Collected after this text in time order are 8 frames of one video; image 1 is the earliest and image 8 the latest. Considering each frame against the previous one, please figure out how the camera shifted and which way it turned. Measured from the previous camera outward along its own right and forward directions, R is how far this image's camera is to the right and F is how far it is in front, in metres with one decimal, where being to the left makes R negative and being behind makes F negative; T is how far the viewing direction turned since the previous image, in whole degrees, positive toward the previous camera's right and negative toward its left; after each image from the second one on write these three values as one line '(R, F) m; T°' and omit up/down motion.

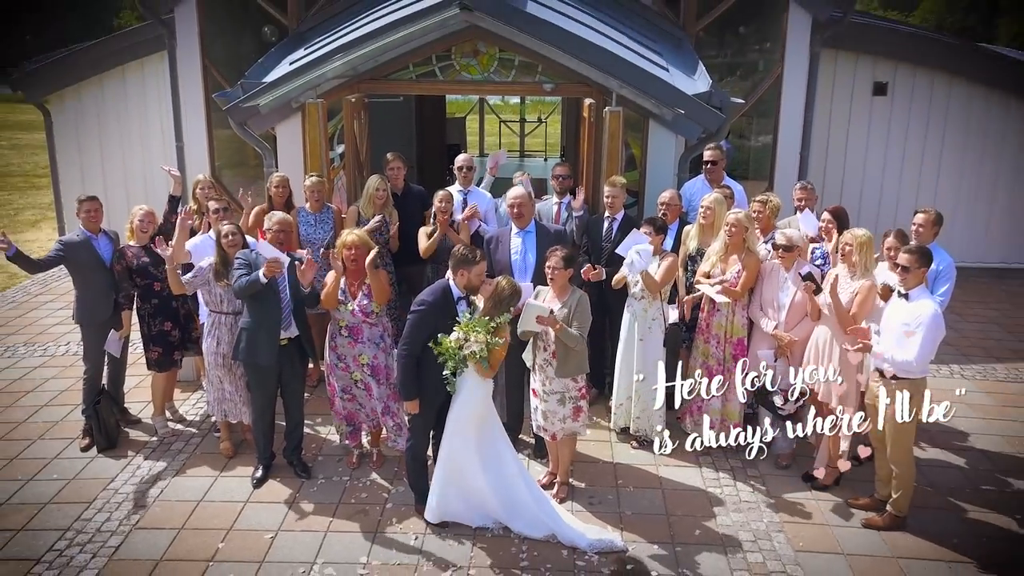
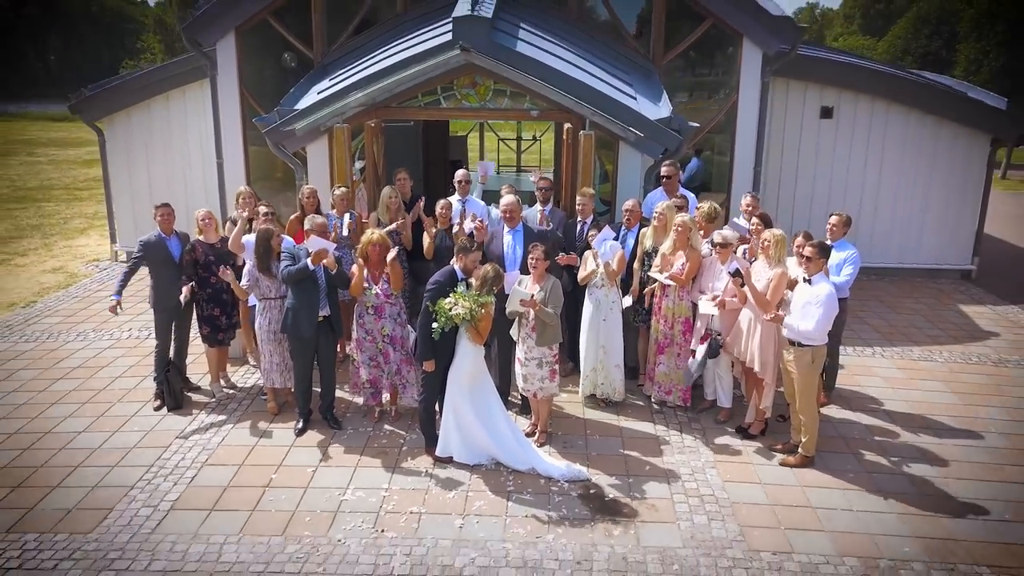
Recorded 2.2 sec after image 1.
(+0.1, -1.3) m; 0°
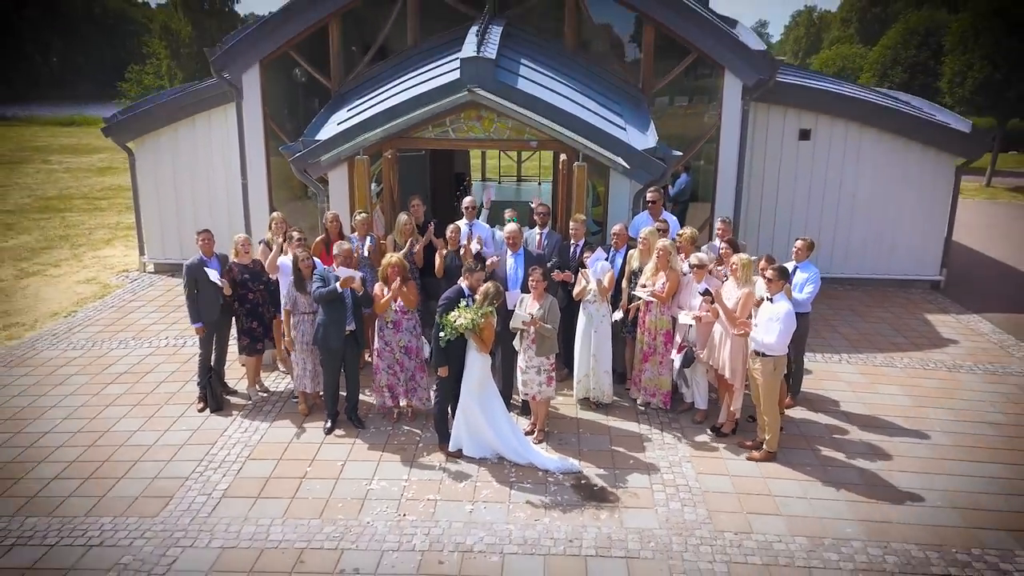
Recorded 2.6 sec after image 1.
(0.0, -0.9) m; 0°
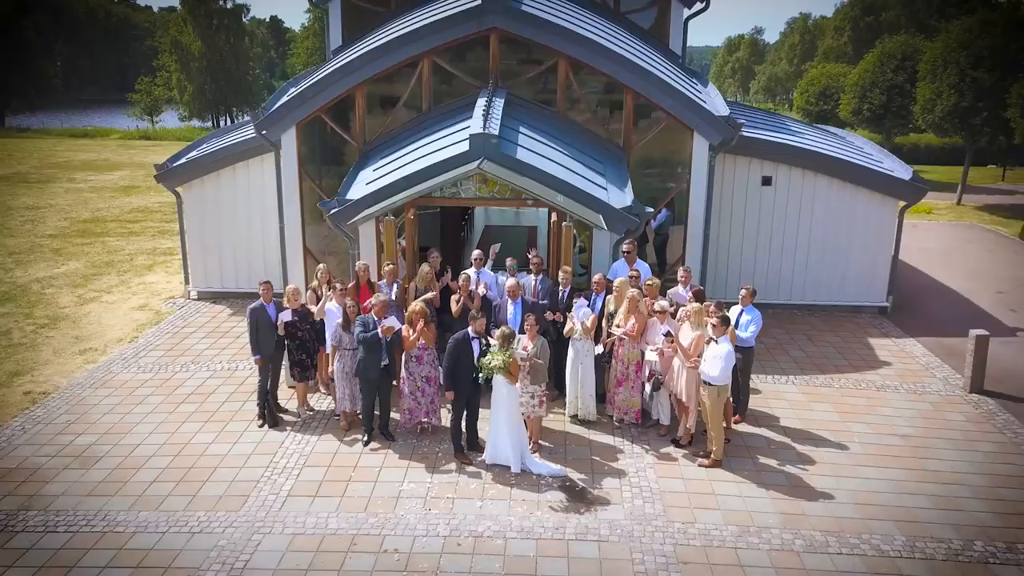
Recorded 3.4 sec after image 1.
(0.0, -1.8) m; 0°
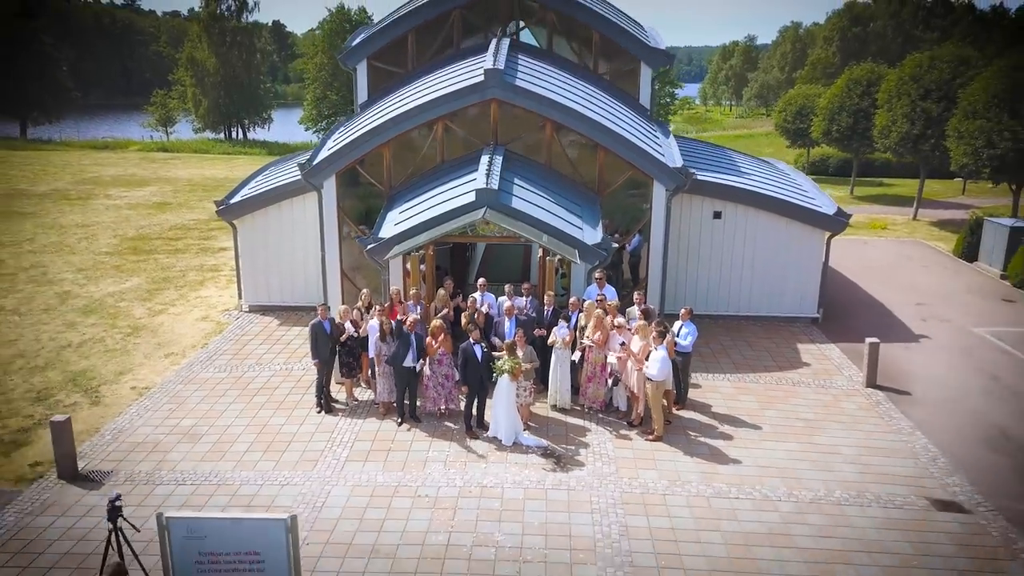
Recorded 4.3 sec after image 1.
(+0.1, -3.1) m; 0°
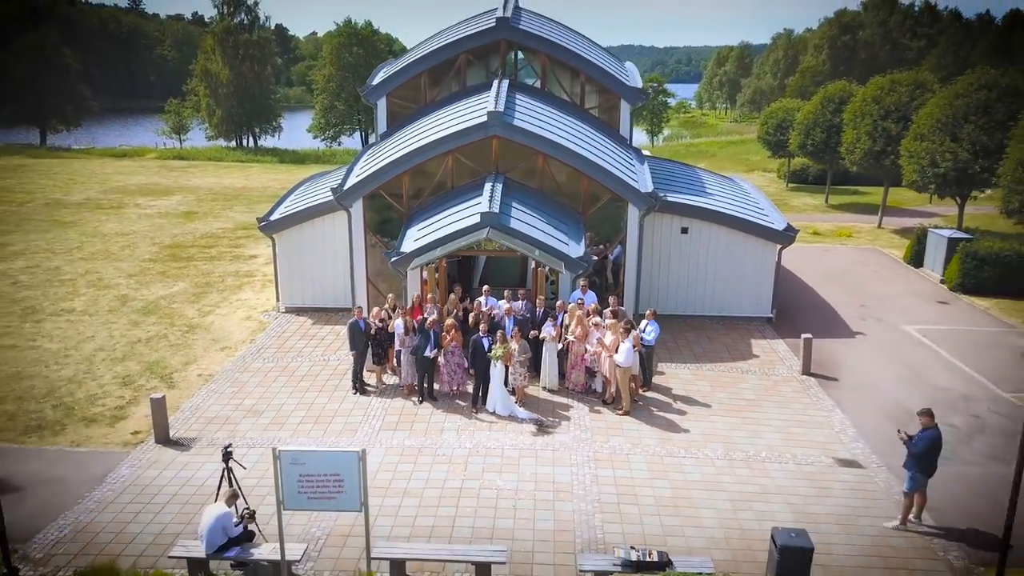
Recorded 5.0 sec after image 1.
(+0.1, -3.0) m; 0°
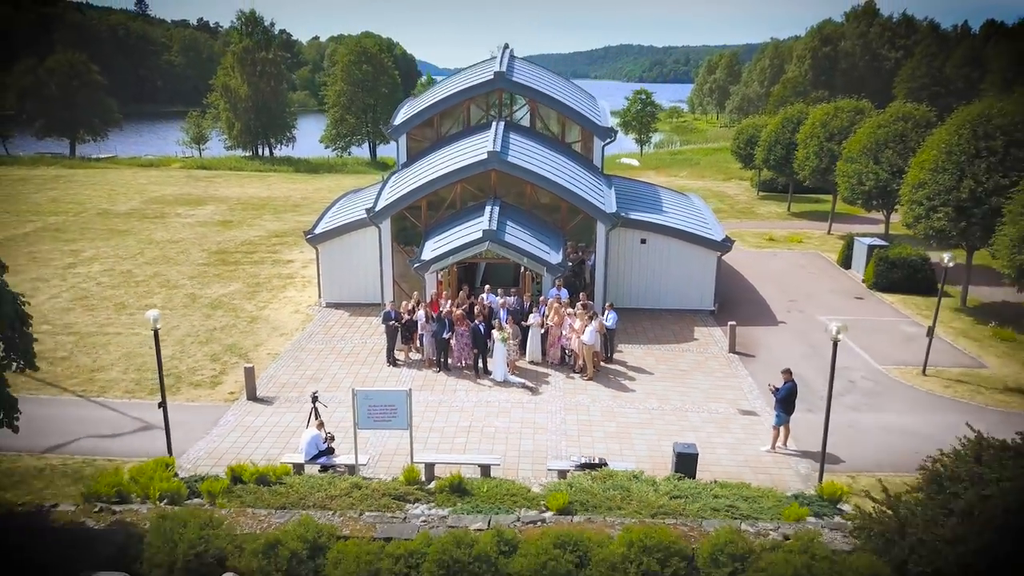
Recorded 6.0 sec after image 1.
(+0.2, -5.2) m; 0°
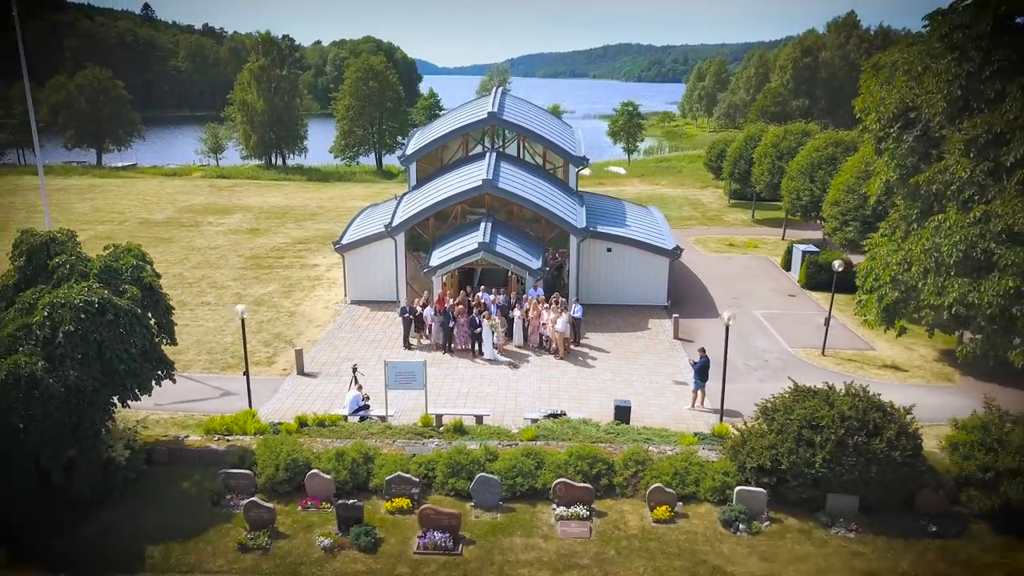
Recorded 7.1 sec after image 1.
(+0.6, -5.8) m; 0°
